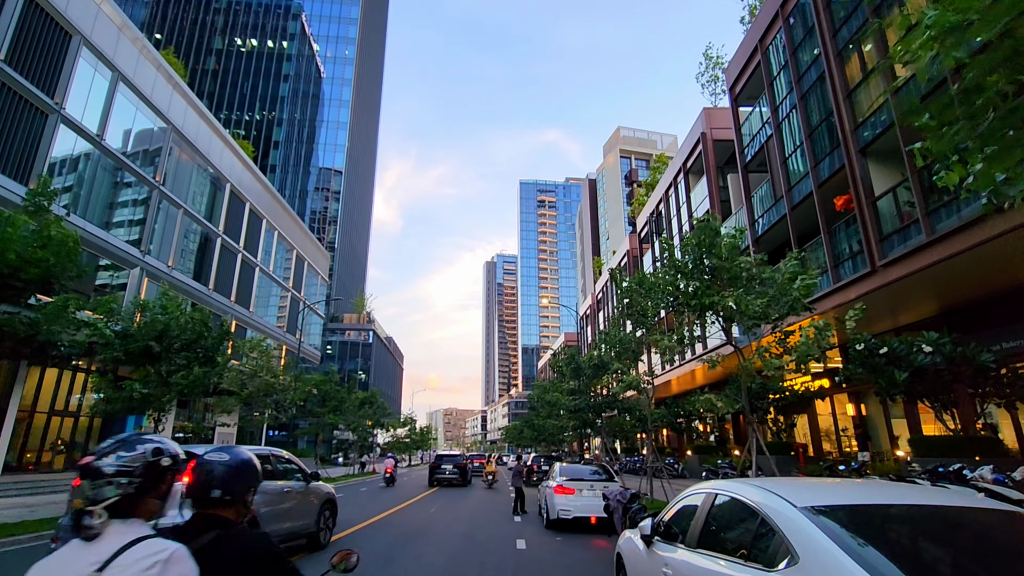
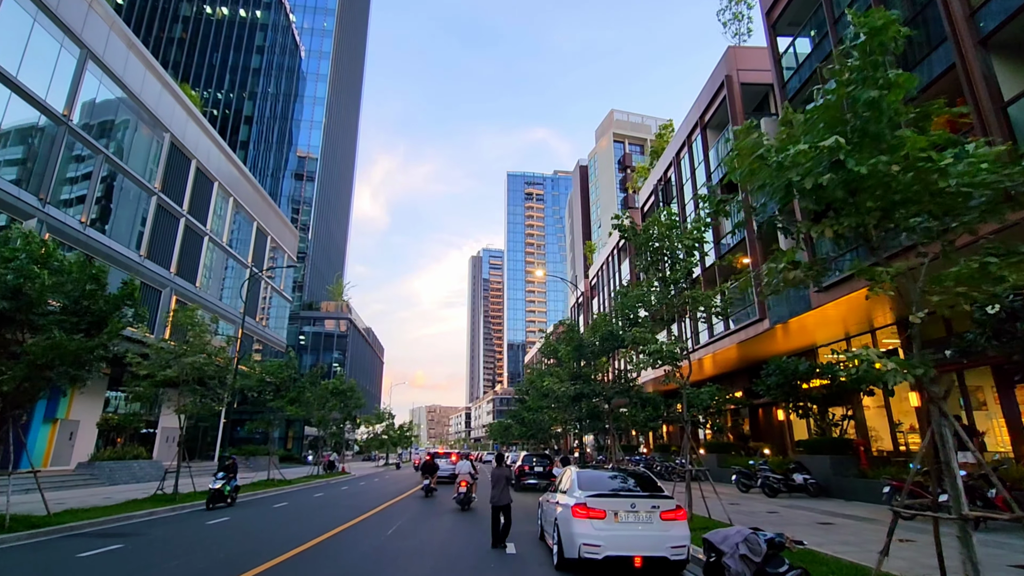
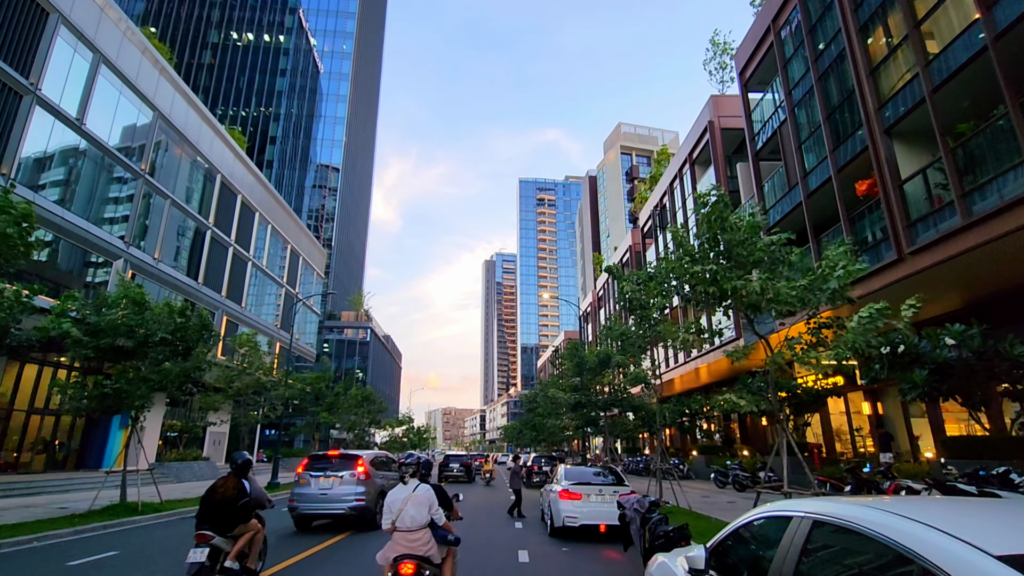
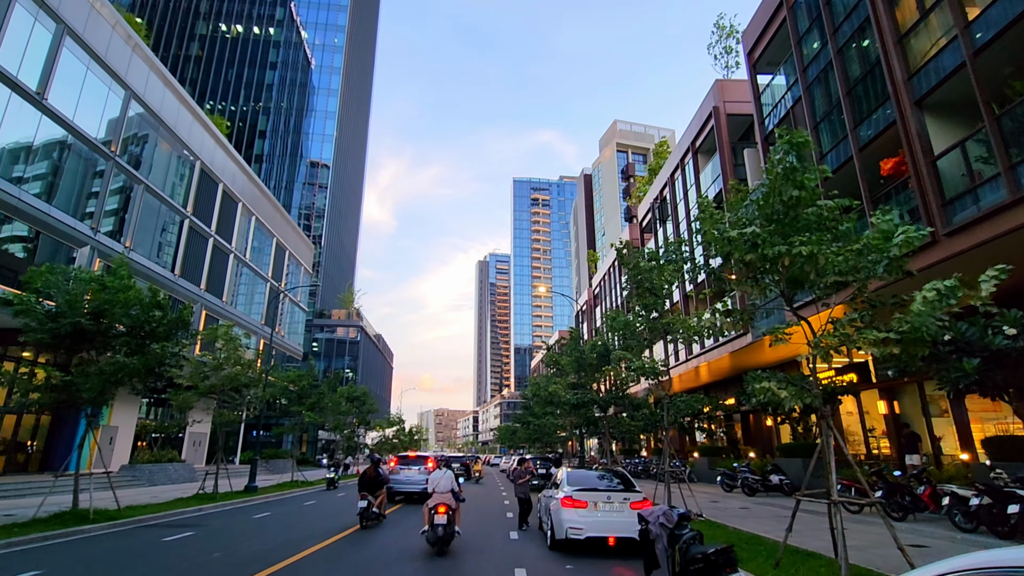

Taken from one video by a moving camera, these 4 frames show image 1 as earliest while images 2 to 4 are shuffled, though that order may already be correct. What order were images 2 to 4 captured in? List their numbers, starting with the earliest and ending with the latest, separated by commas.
3, 4, 2
